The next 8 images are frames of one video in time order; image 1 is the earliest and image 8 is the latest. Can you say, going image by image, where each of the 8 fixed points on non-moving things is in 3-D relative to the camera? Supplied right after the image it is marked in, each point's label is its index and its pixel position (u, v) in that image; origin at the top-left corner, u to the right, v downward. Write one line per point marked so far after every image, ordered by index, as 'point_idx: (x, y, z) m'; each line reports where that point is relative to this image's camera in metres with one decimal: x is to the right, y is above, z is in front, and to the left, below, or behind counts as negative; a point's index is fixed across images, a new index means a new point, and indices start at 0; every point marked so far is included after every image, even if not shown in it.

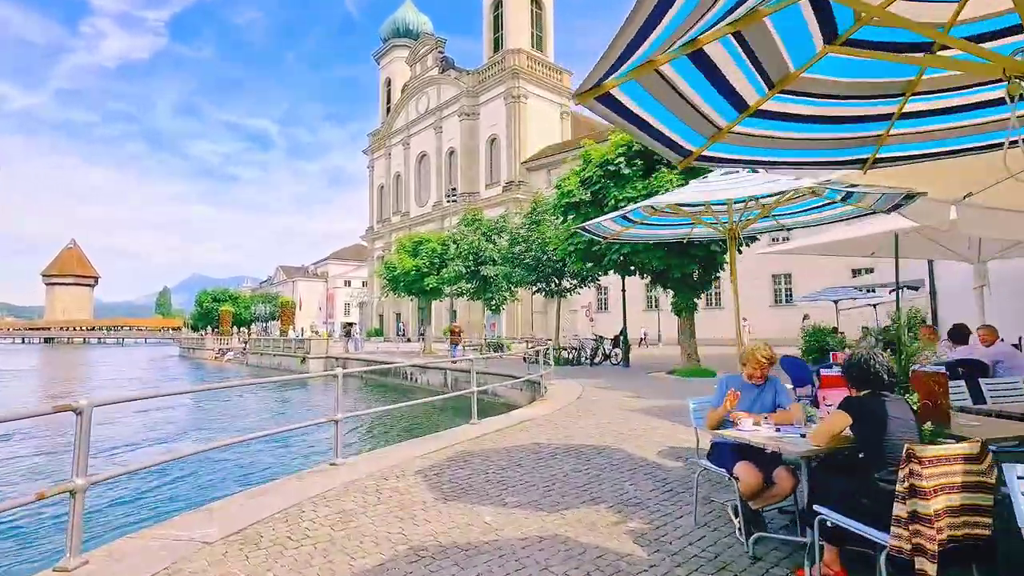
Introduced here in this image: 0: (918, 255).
0: (+6.8, +0.6, +9.2) m
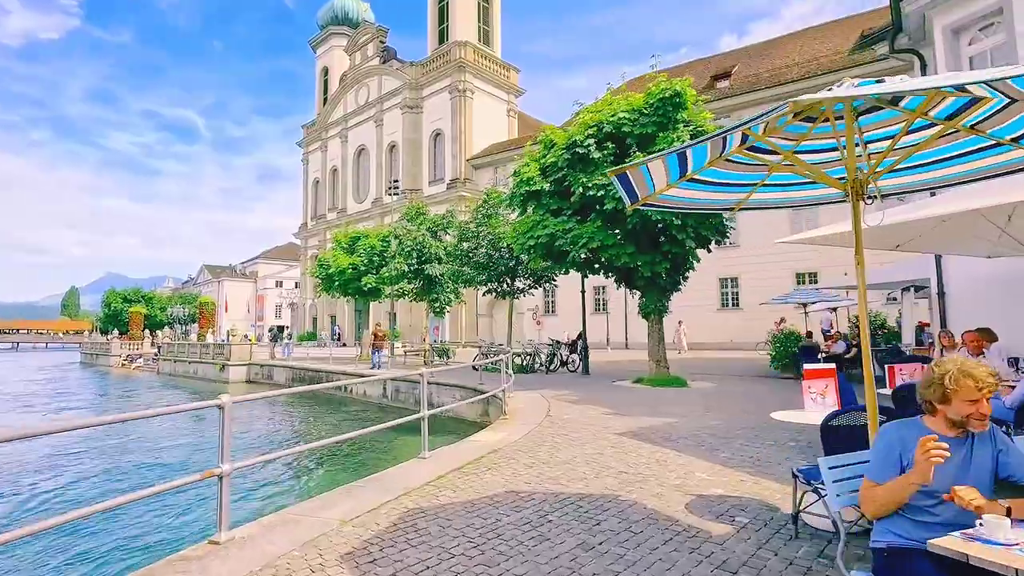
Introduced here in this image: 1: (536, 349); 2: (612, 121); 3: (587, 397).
0: (+6.3, +0.6, +8.0) m
1: (+0.9, -2.3, +20.0) m
2: (+2.4, +4.1, +13.0) m
3: (+1.7, -2.5, +12.3) m
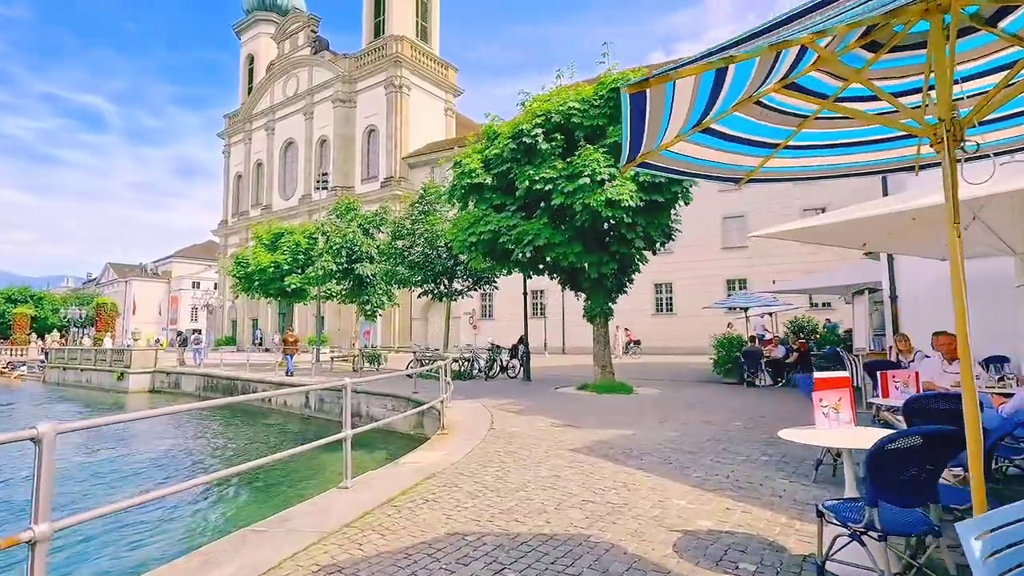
0: (+5.5, +0.6, +7.7) m
1: (-1.4, -2.3, +18.9) m
2: (+1.1, +4.0, +12.2) m
3: (+0.4, -2.5, +11.3) m
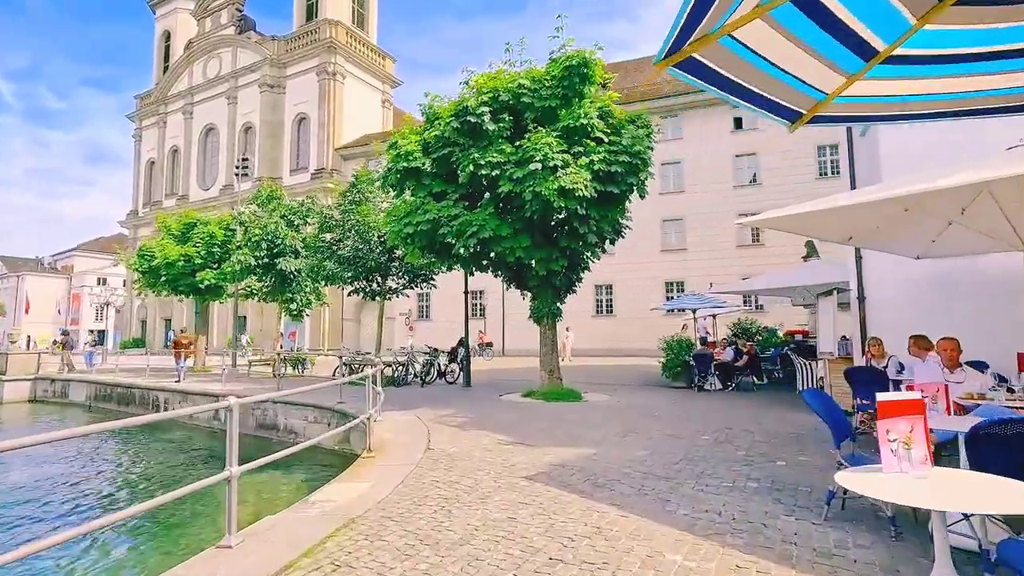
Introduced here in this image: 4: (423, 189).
0: (+4.8, +0.6, +7.0) m
1: (-3.3, -2.3, +17.4) m
2: (0.0, +4.1, +11.0) m
3: (-0.7, -2.4, +10.1) m
4: (-2.1, +2.3, +12.3) m
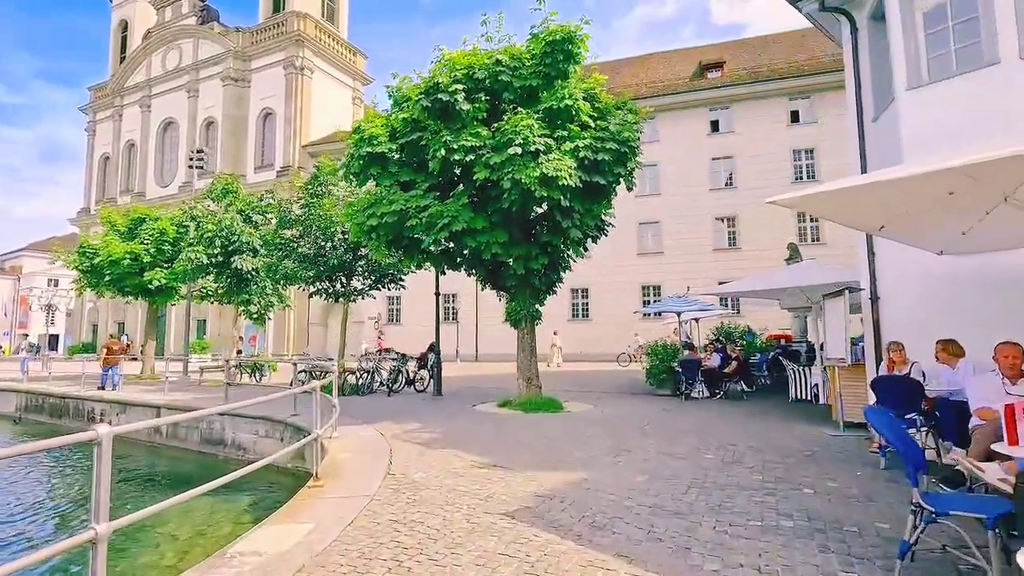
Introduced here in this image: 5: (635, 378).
0: (+4.5, +0.6, +6.1) m
1: (-4.1, -2.3, +16.1) m
2: (-0.5, +4.1, +9.9) m
3: (-1.1, -2.4, +8.9) m
4: (-2.6, +2.3, +11.1) m
5: (+4.2, -3.1, +18.7) m
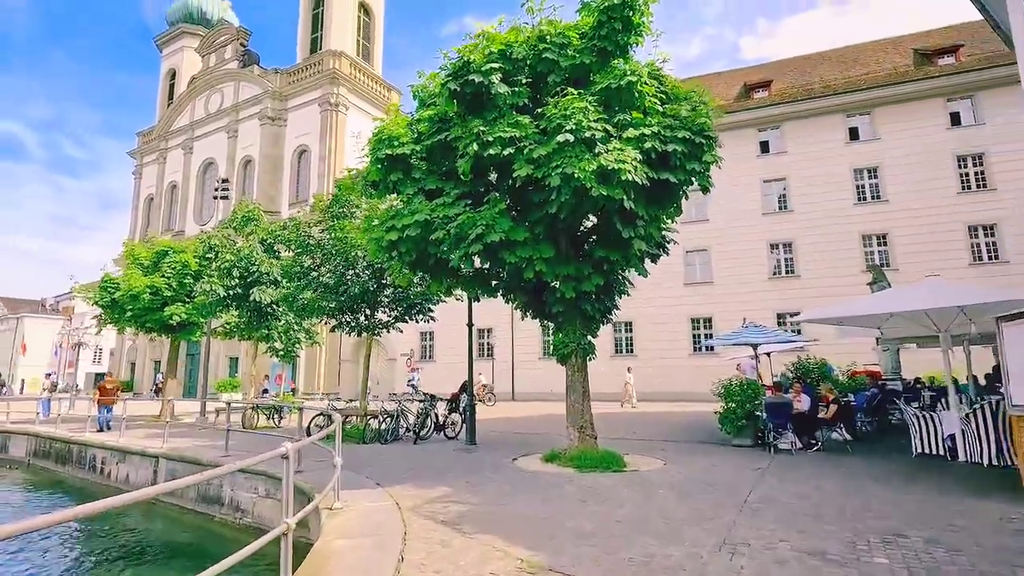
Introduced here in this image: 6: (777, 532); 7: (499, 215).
0: (+5.0, +0.6, +3.8) m
1: (-3.0, -3.1, +14.1) m
2: (+0.2, +3.7, +8.2) m
3: (-0.4, -2.7, +6.8) m
4: (-1.8, +1.8, +9.4) m
5: (+5.5, -4.0, +16.2) m
6: (+2.6, -2.3, +5.2) m
7: (-0.2, +1.1, +8.3) m
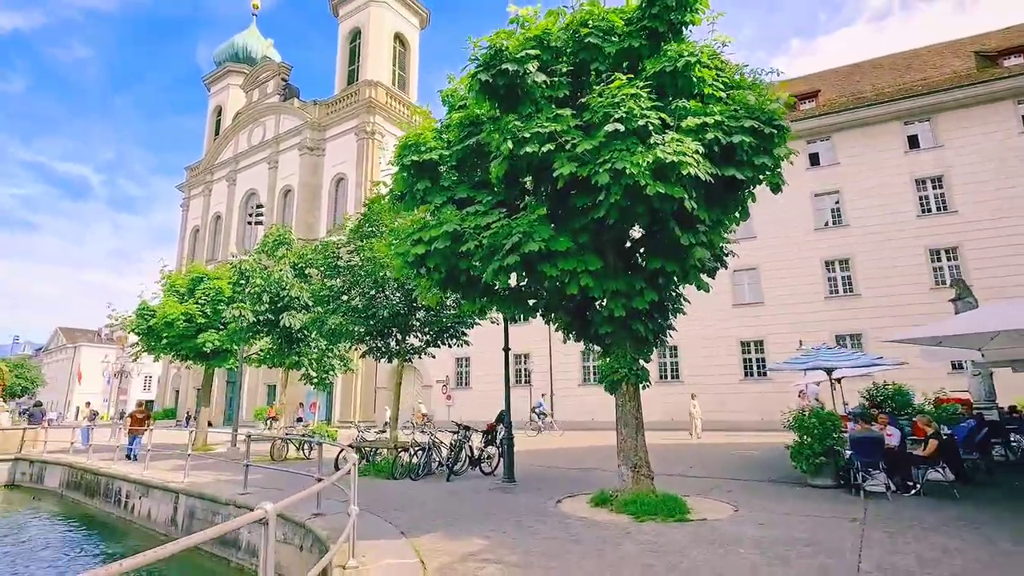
0: (+5.3, +0.6, +2.5) m
1: (-2.0, -3.7, +13.0) m
2: (+0.7, +3.5, +7.3) m
3: (+0.1, -2.9, +5.6) m
4: (-1.1, +1.5, +8.5) m
5: (+6.6, -4.5, +14.5) m
6: (+3.0, -2.4, +3.8) m
7: (+0.4, +0.9, +7.3) m
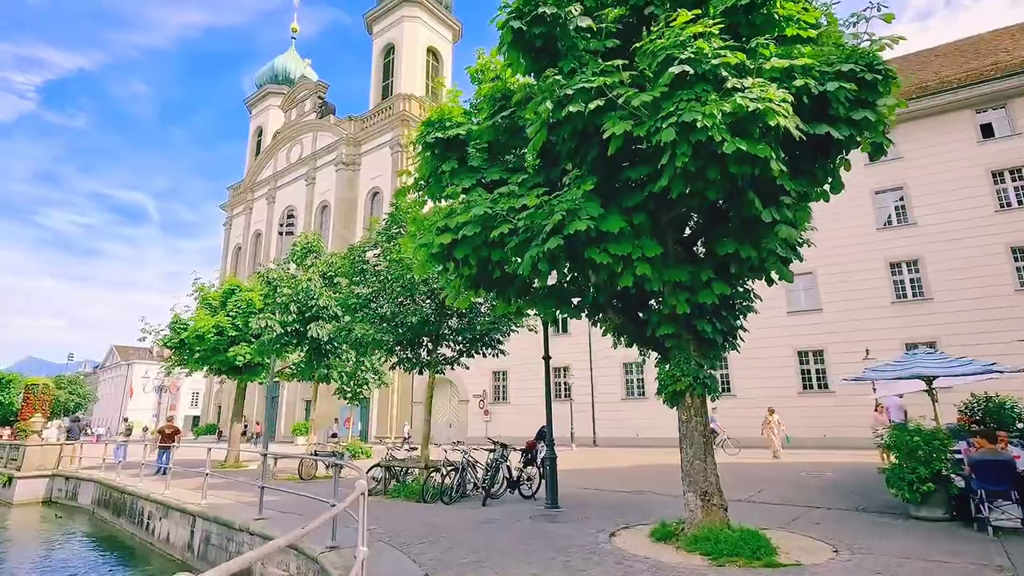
0: (+5.4, +1.0, +0.9) m
1: (-1.0, -3.8, +11.8) m
2: (+1.2, +3.6, +6.1) m
3: (+0.5, -2.7, +4.3) m
4: (-0.6, +1.5, +7.4) m
5: (+7.7, -4.5, +12.7) m
6: (+3.3, -2.1, +2.4) m
7: (+0.8, +1.0, +6.1) m
